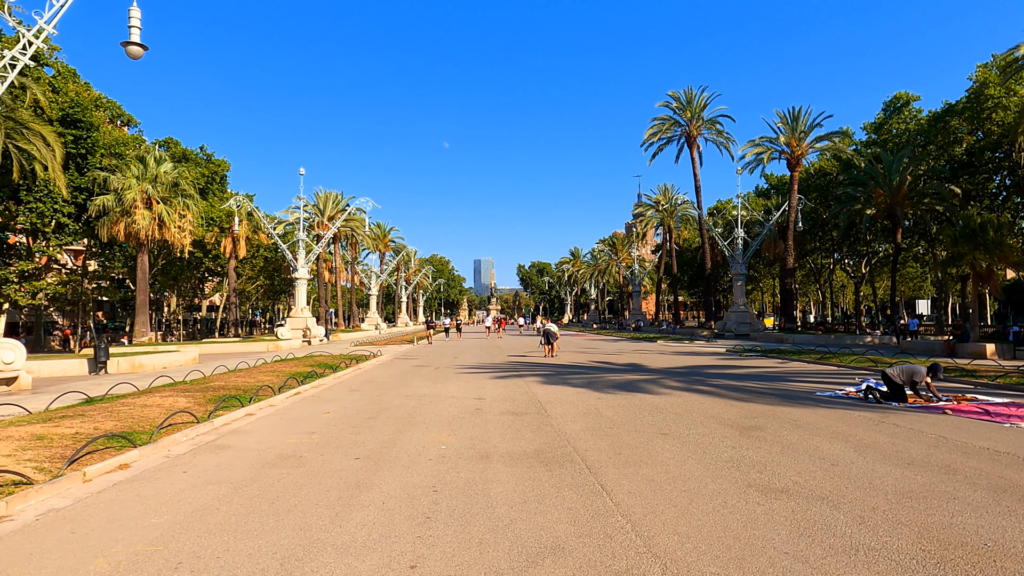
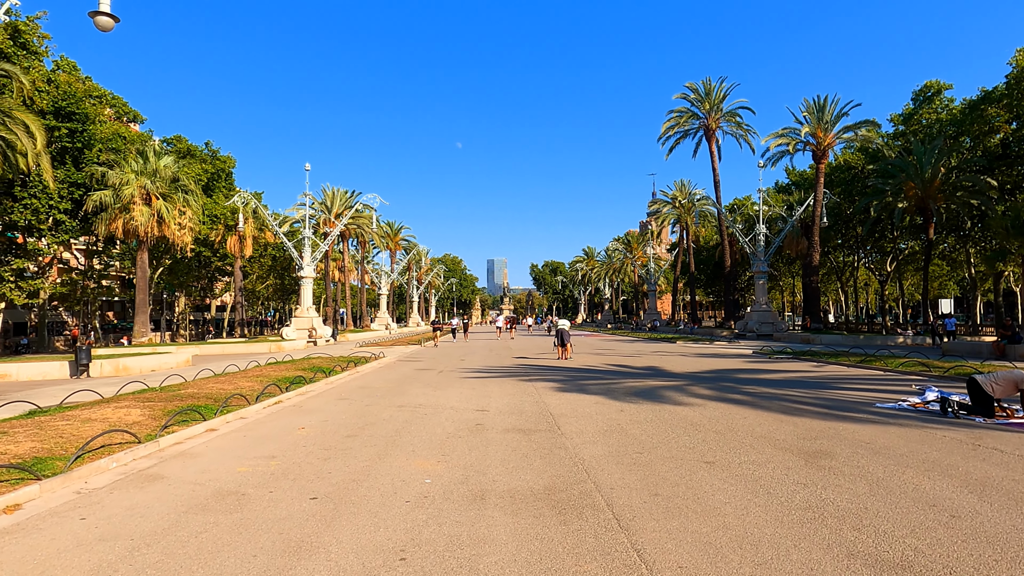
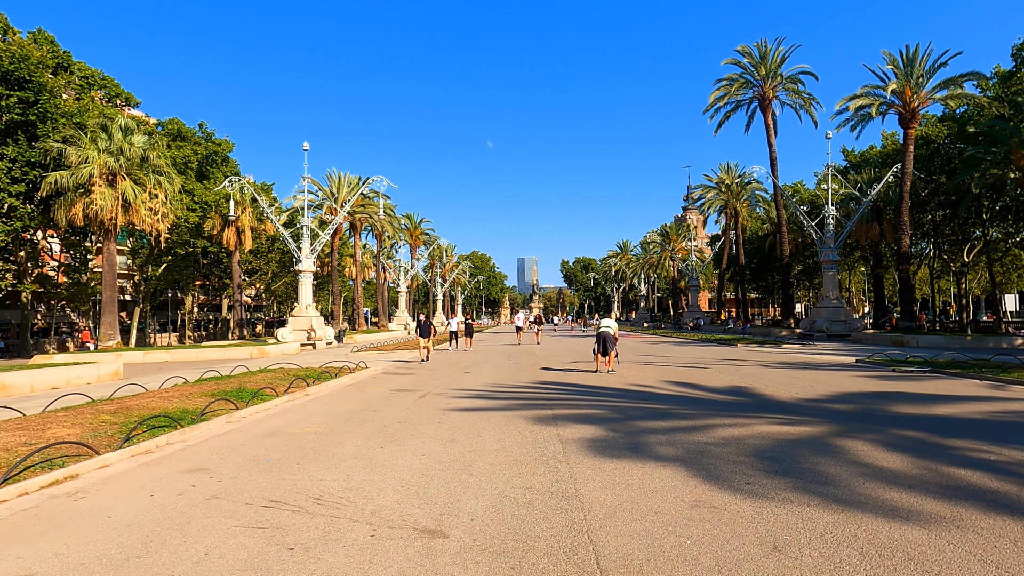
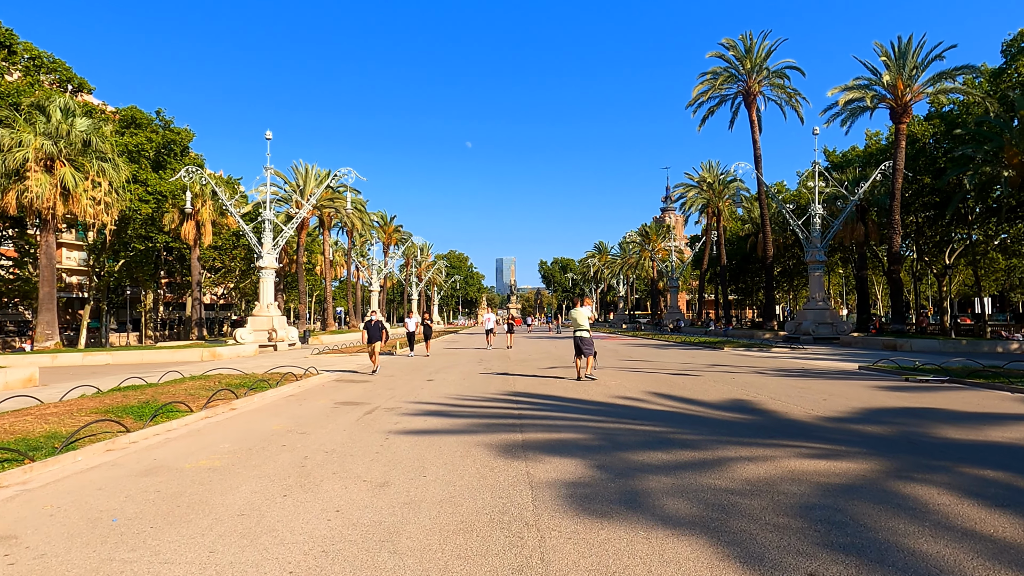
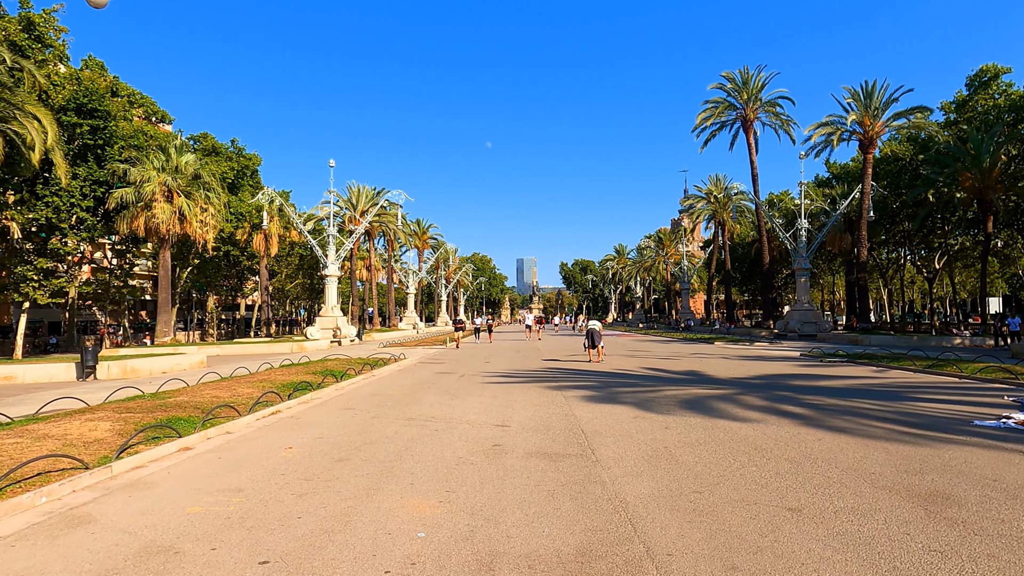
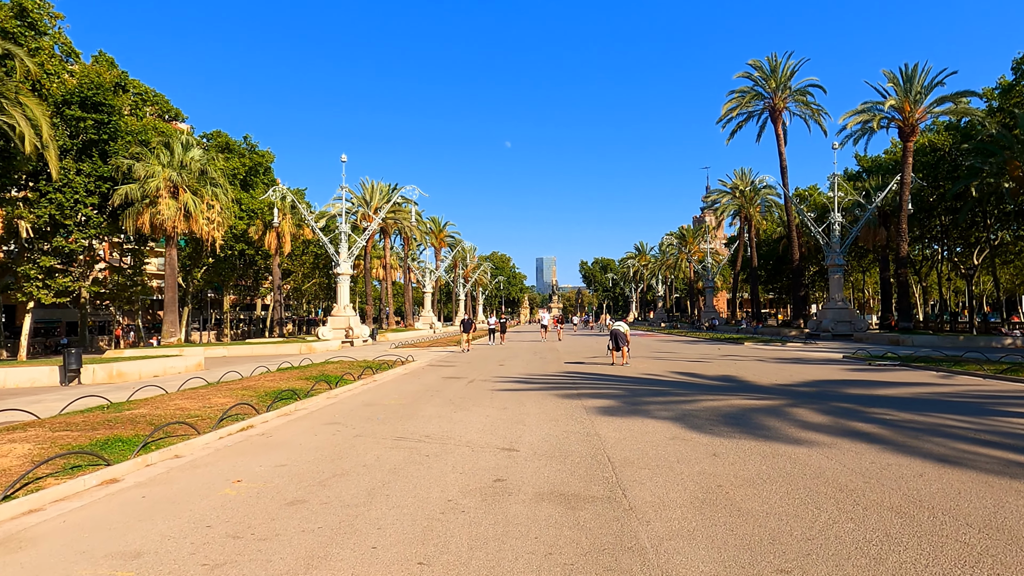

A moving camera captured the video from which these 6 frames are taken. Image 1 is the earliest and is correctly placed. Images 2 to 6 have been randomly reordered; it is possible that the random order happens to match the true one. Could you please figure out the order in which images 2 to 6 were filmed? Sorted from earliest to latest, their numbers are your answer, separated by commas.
2, 5, 6, 3, 4
